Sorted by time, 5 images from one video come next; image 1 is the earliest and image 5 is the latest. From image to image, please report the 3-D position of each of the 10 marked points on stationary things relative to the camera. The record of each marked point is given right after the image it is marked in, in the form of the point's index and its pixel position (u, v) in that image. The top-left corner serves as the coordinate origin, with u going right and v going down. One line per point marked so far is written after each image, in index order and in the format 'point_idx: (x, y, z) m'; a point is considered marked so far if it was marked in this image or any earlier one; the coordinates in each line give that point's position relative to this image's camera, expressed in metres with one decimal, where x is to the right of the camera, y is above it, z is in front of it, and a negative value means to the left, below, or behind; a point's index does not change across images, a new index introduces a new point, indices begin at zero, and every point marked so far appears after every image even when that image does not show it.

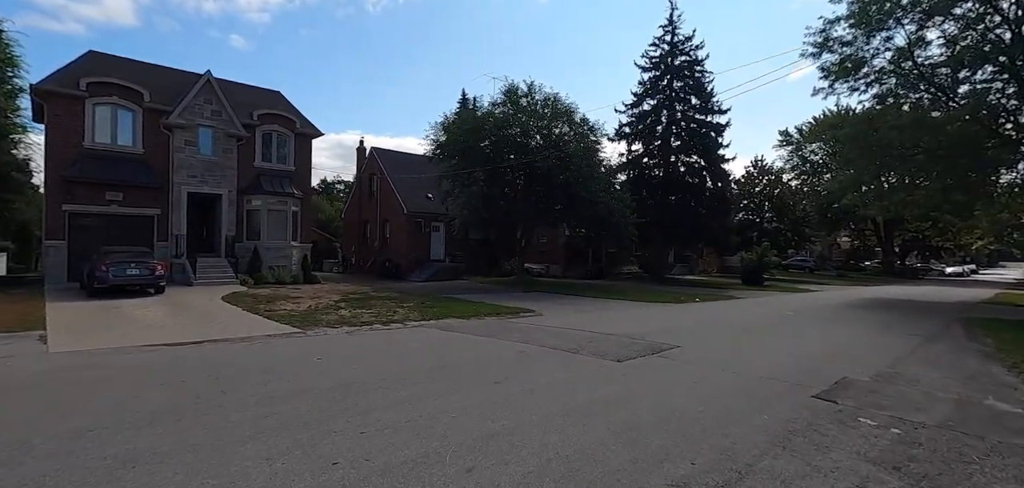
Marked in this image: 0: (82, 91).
0: (-16.1, +5.7, +17.9) m
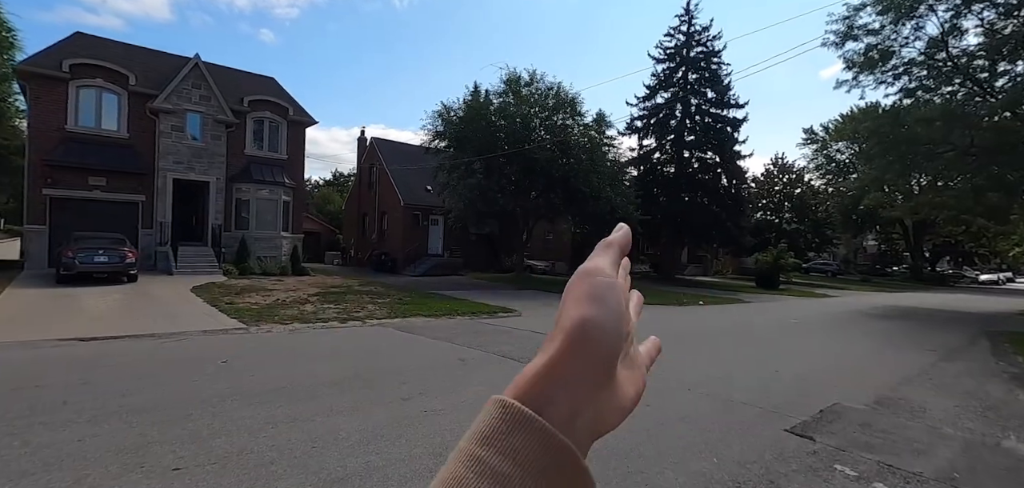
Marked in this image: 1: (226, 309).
0: (-16.3, +6.3, +17.6) m
1: (-6.9, -1.5, +11.6) m
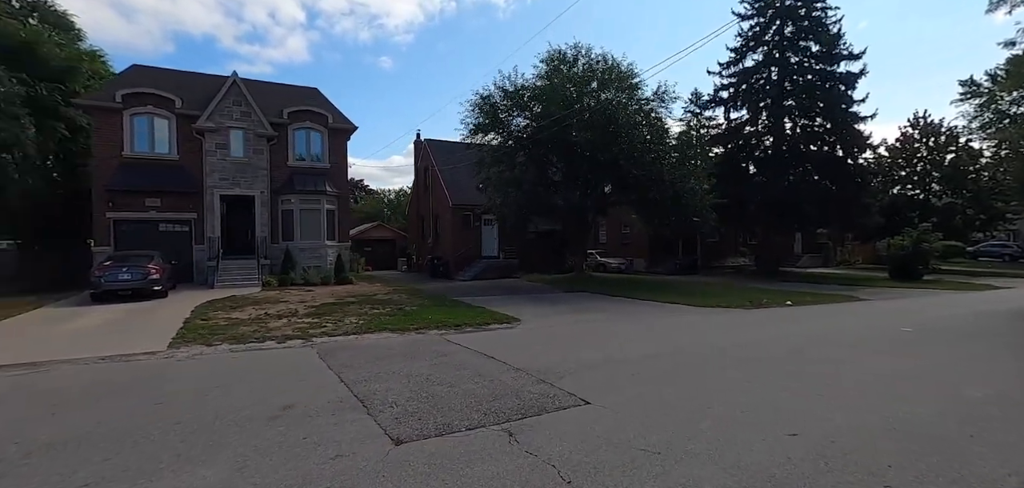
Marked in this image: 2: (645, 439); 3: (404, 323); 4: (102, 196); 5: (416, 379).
0: (-15.4, +5.5, +18.9) m
1: (-7.2, -1.8, +10.9) m
2: (+1.1, -1.7, +4.1) m
3: (-2.5, -1.8, +11.0) m
4: (-15.8, +1.9, +18.6) m
5: (-1.2, -1.6, +5.9) m
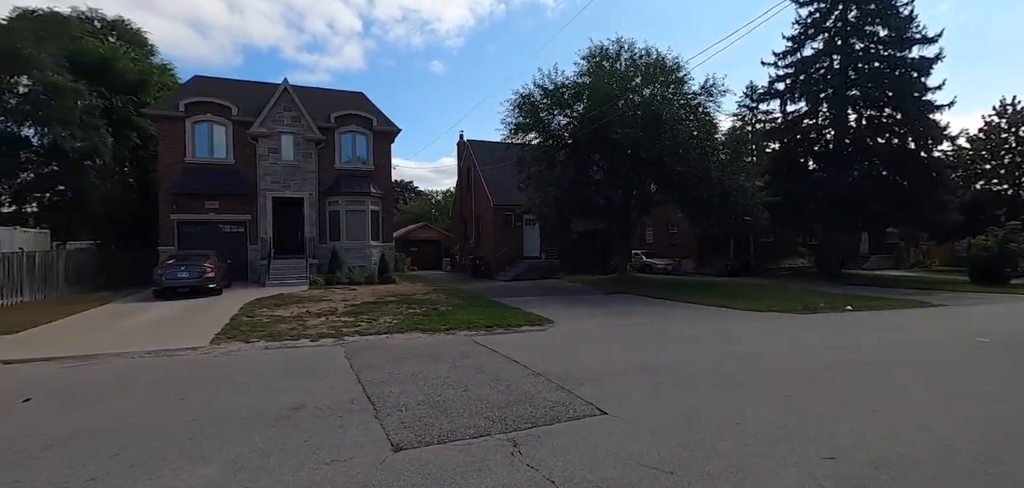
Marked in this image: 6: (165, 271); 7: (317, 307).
0: (-13.8, +5.5, +20.2) m
1: (-6.4, -1.8, +11.4) m
2: (+1.2, -1.7, +3.8) m
3: (-1.7, -1.8, +11.0) m
4: (-14.2, +1.9, +19.9) m
5: (-1.0, -1.6, +5.8) m
6: (-11.0, -0.8, +15.3) m
7: (-5.4, -1.8, +13.4) m
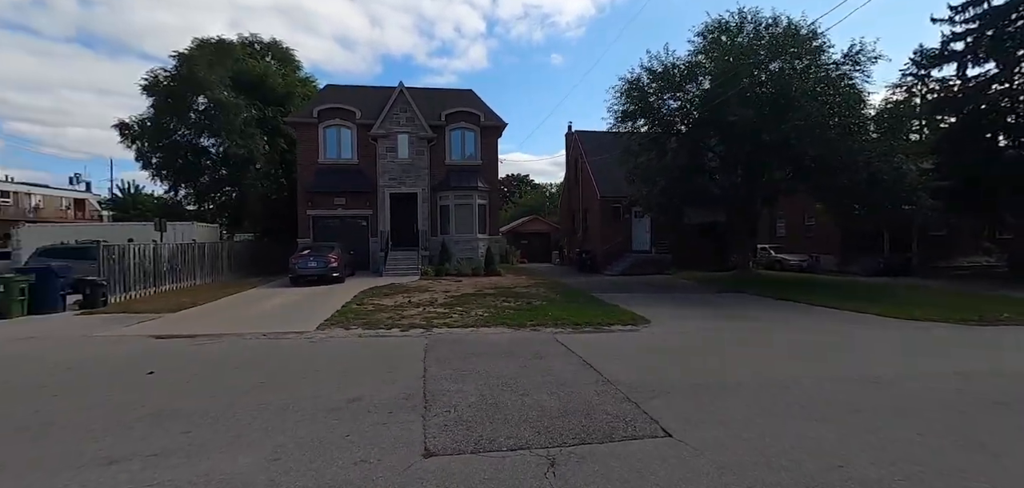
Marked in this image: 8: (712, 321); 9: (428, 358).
0: (-9.2, +5.9, +22.5) m
1: (-4.2, -1.6, +12.3) m
2: (+1.4, -1.7, +3.2) m
3: (+0.3, -1.7, +10.9) m
4: (-9.7, +2.2, +22.4) m
5: (-0.2, -1.6, +5.6) m
6: (-7.7, -0.6, +17.3) m
7: (-2.7, -1.6, +14.1) m
8: (+4.6, -1.8, +11.1) m
9: (-1.2, -1.6, +6.9) m
